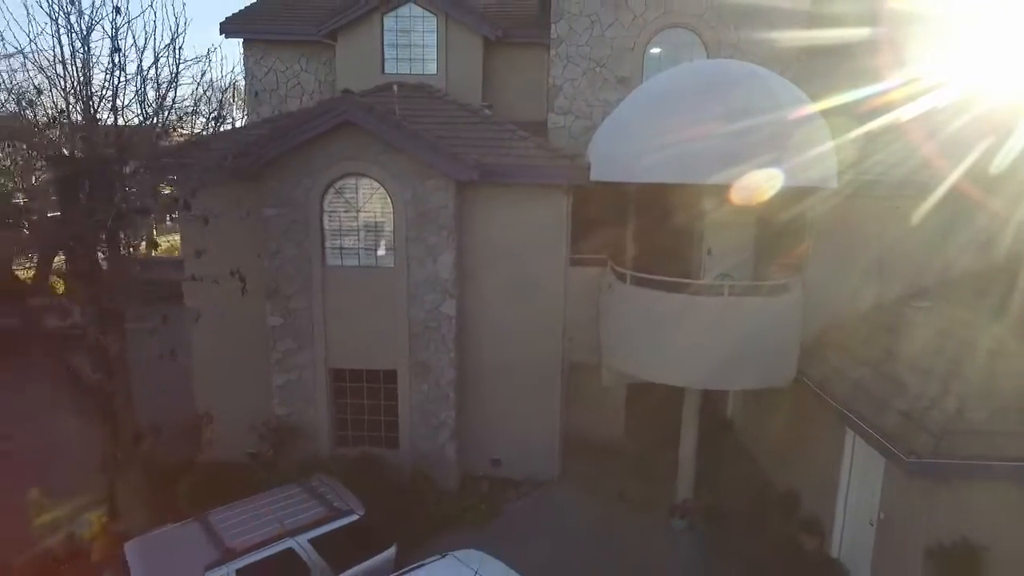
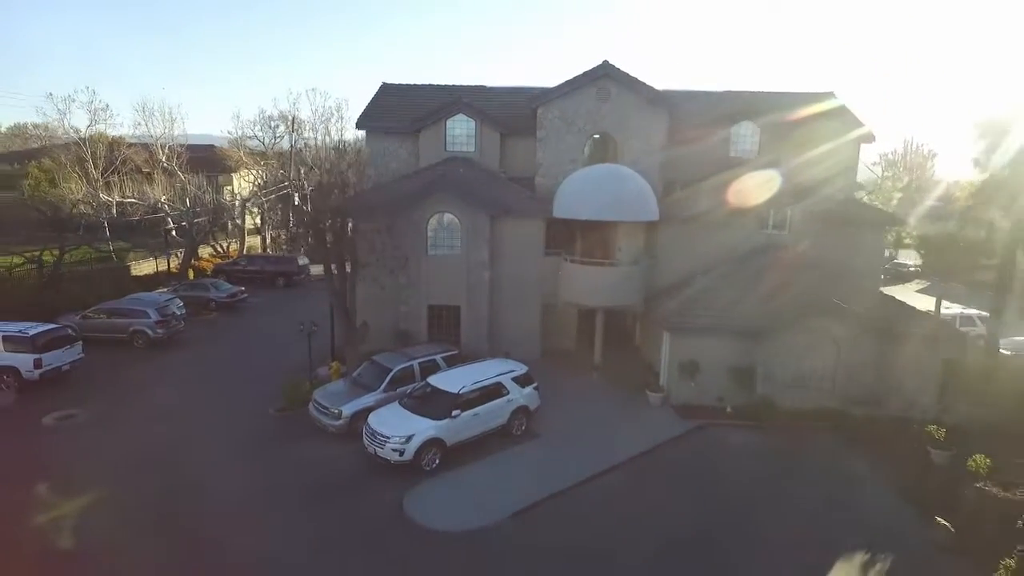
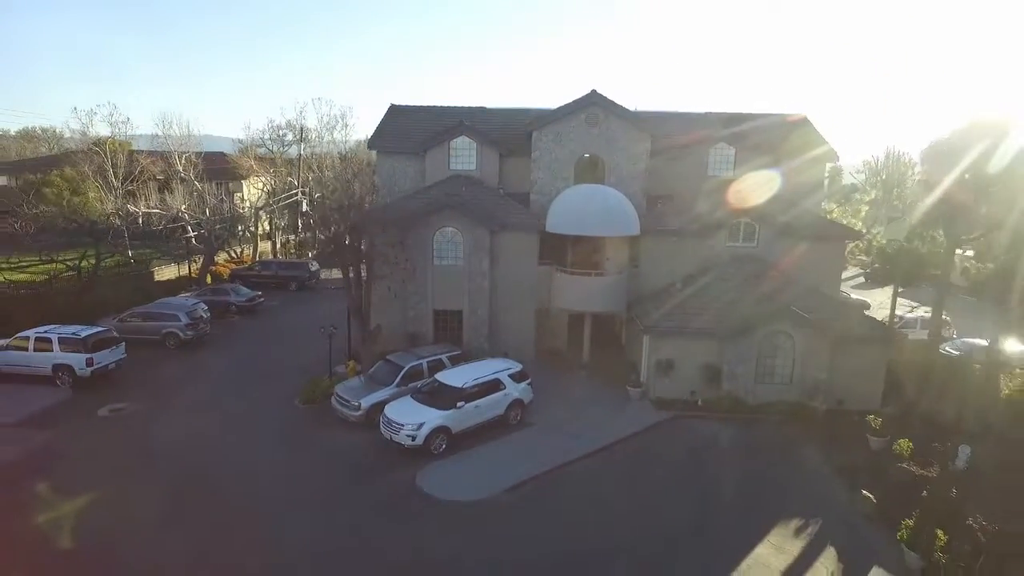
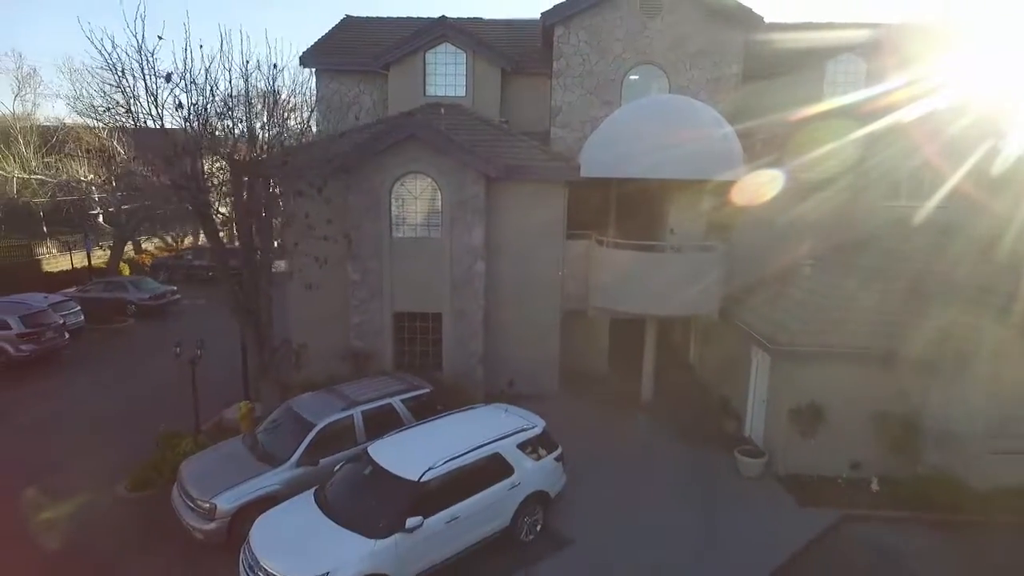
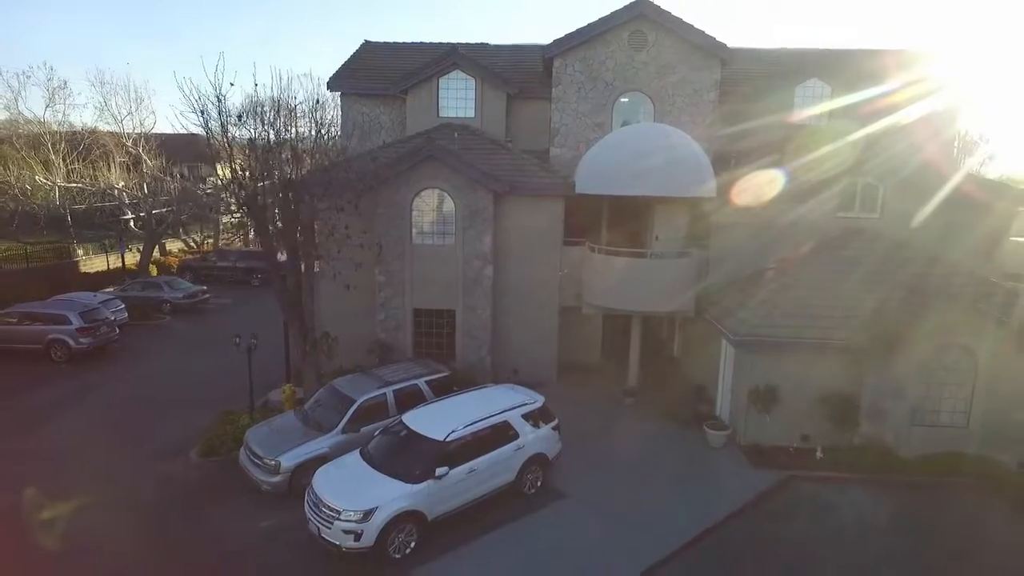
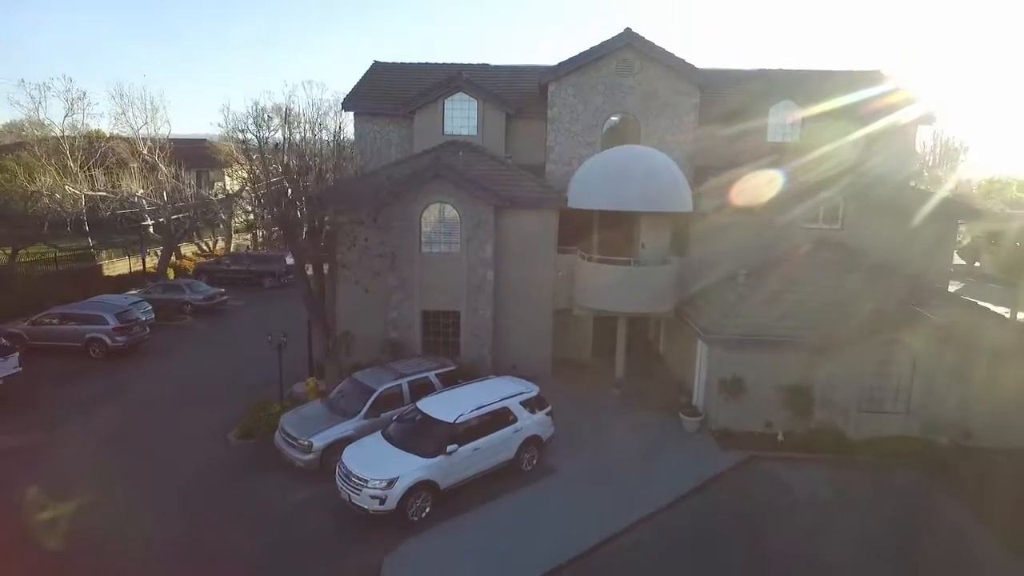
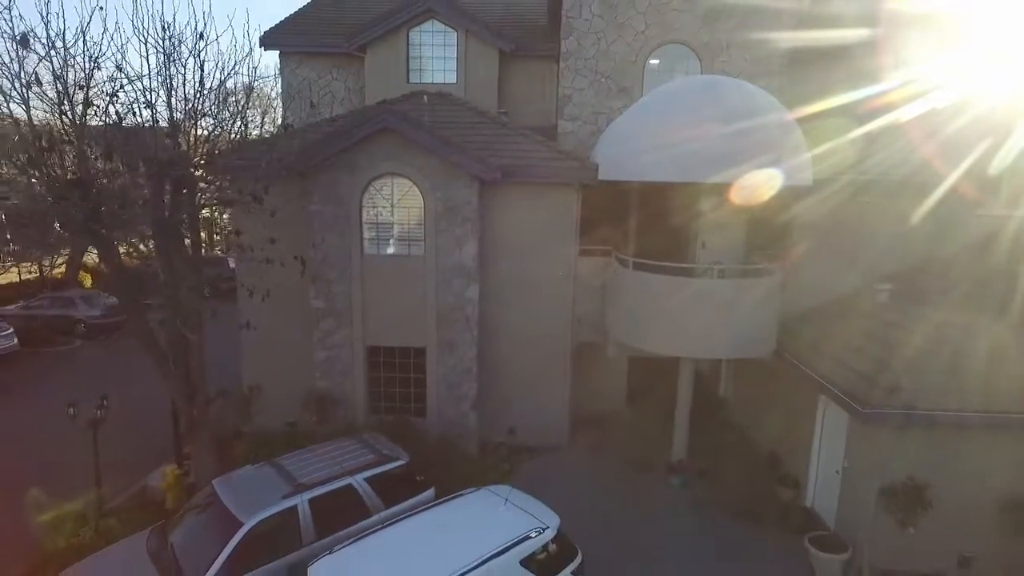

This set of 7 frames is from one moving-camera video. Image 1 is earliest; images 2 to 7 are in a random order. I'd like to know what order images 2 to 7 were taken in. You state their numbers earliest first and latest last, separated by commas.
7, 4, 5, 6, 2, 3
